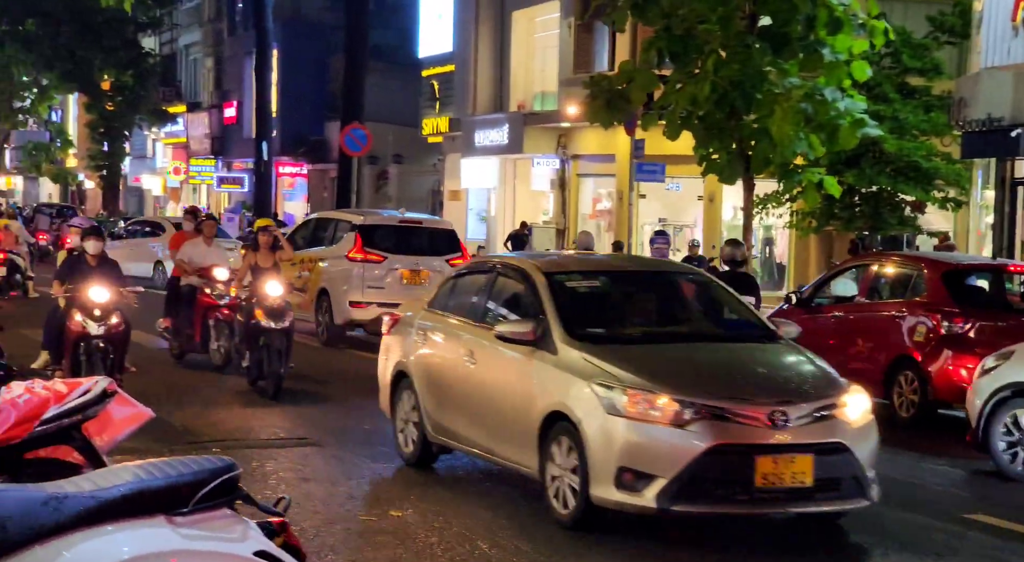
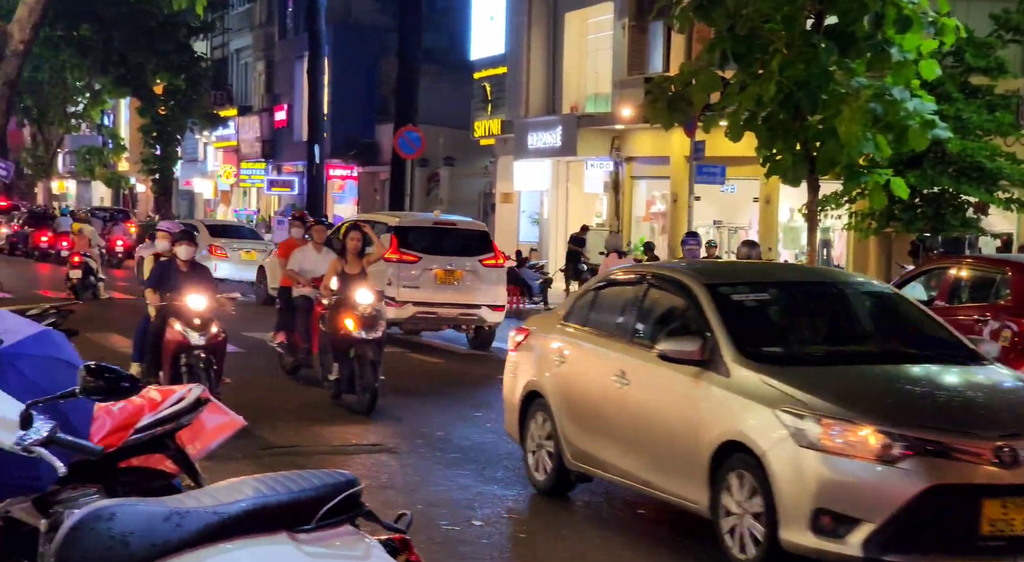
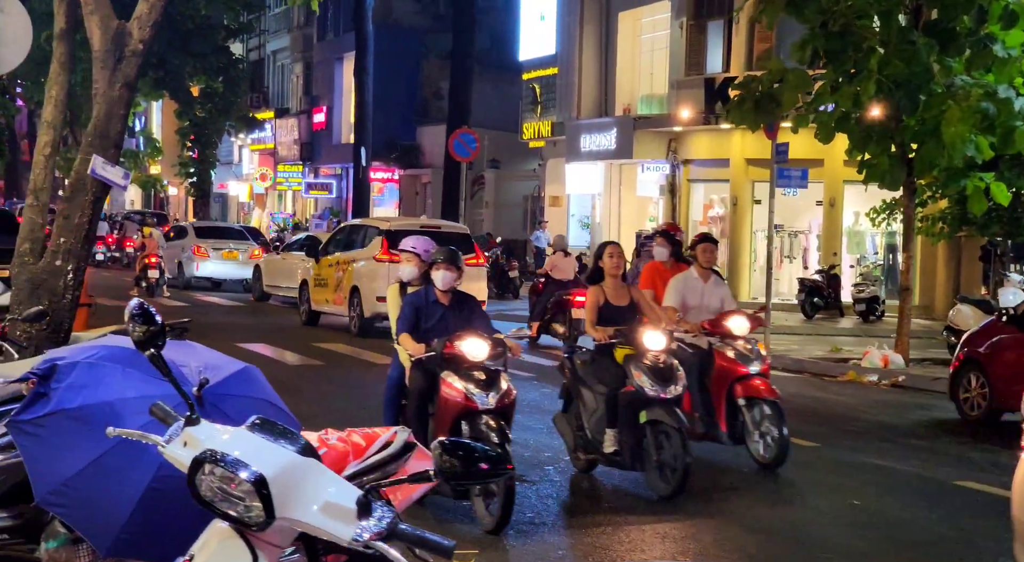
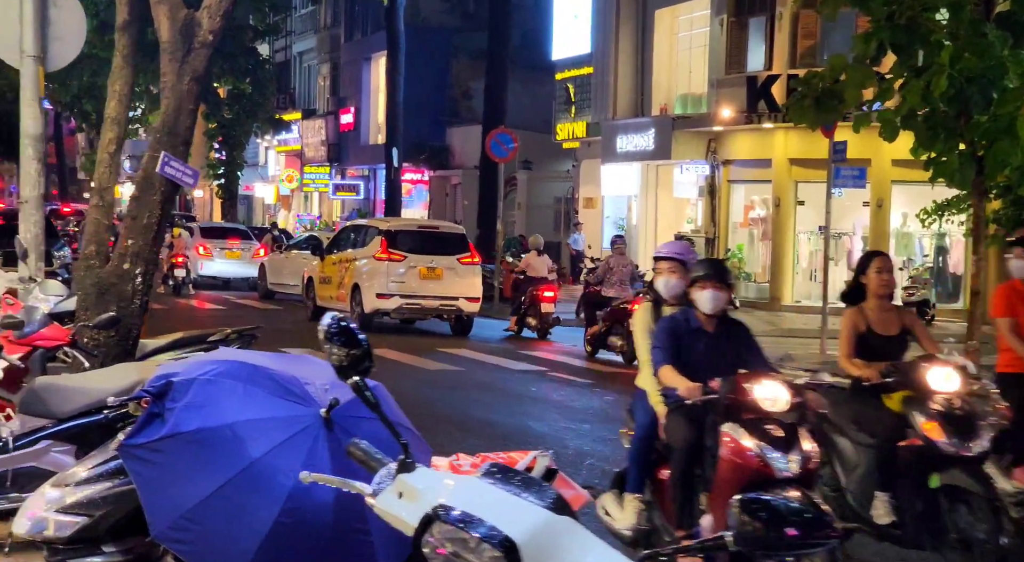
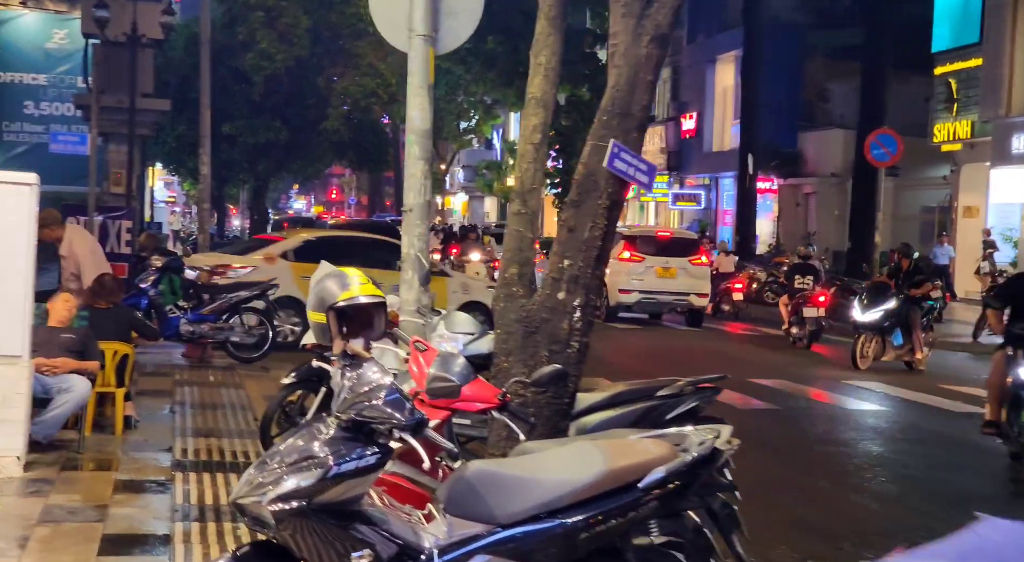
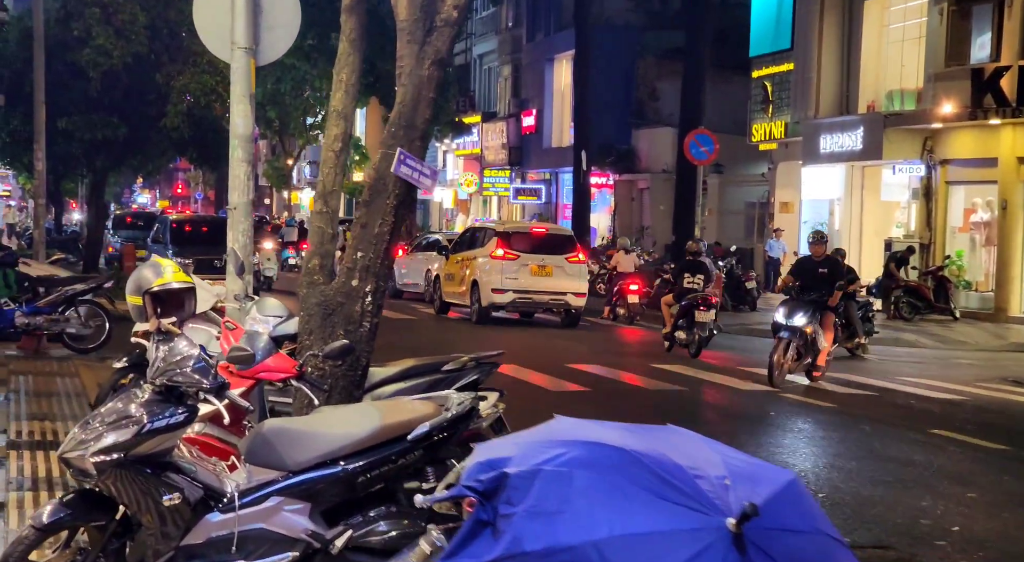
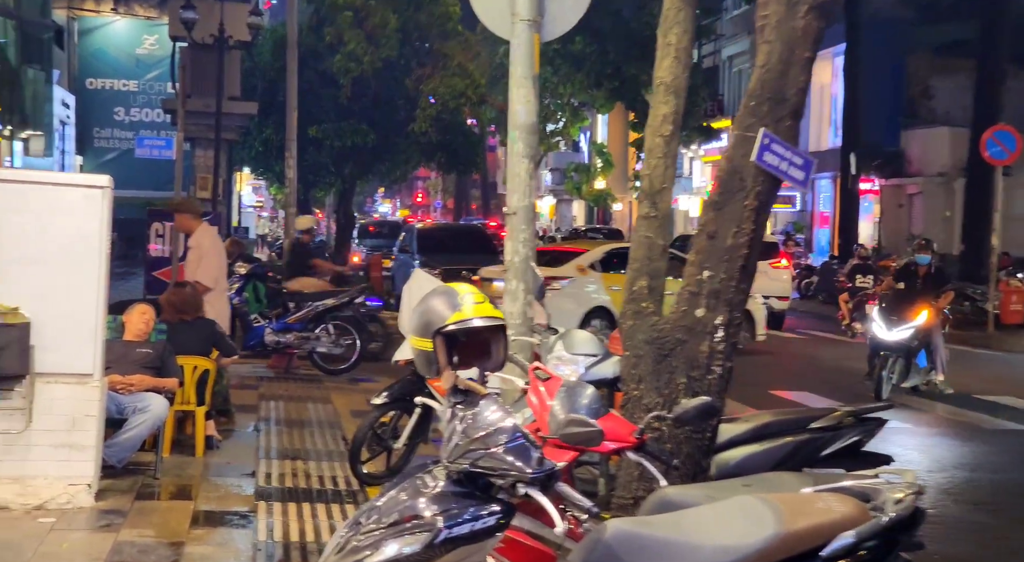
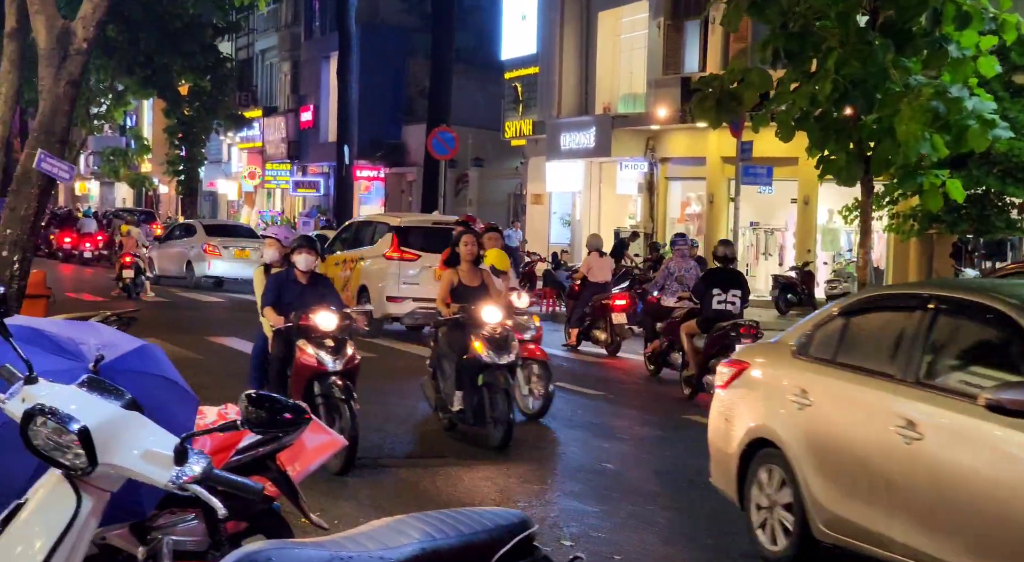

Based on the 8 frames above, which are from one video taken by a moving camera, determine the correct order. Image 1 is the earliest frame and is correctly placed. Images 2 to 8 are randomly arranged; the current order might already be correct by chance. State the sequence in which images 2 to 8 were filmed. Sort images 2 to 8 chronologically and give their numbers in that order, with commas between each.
2, 8, 3, 4, 6, 5, 7
